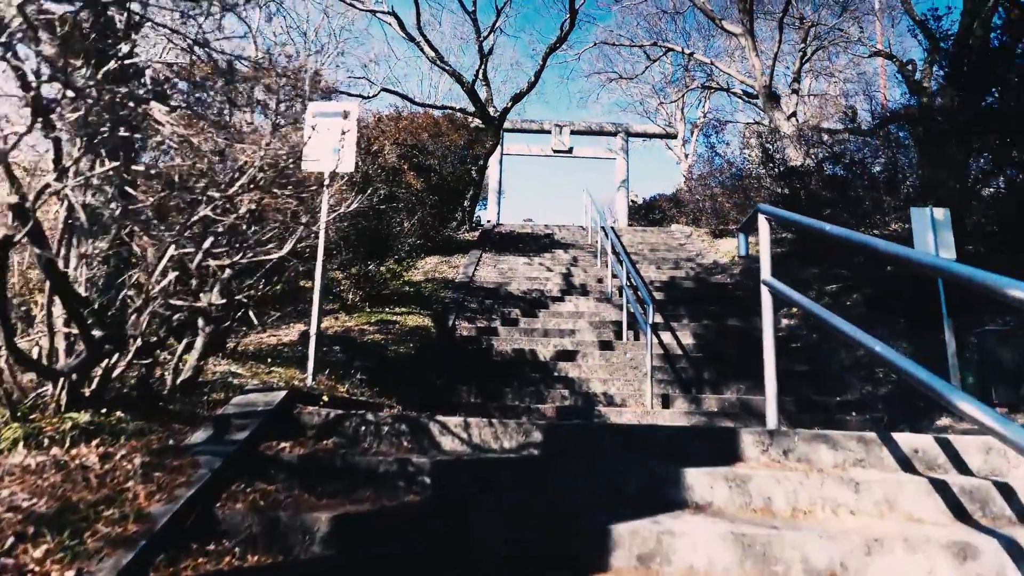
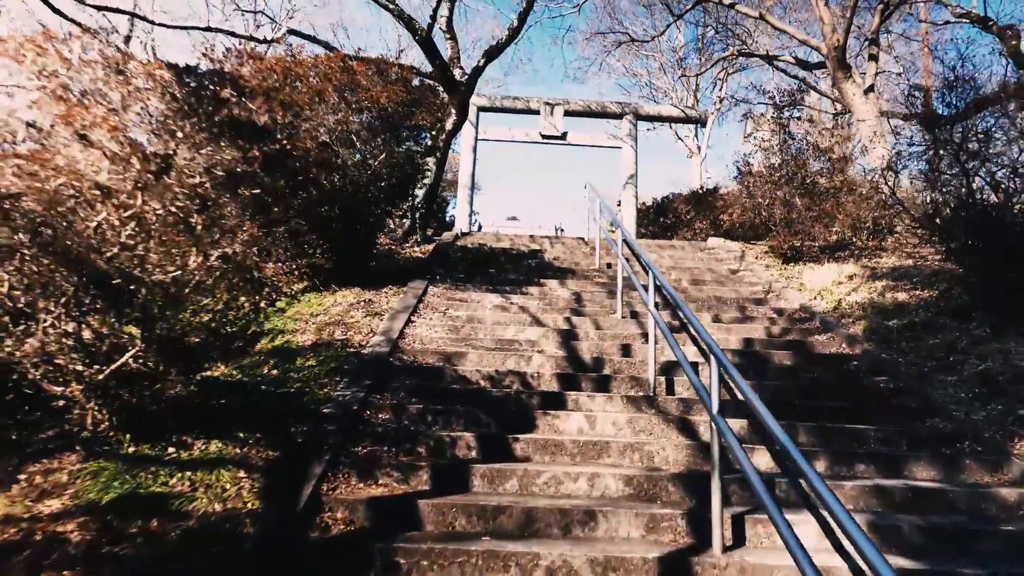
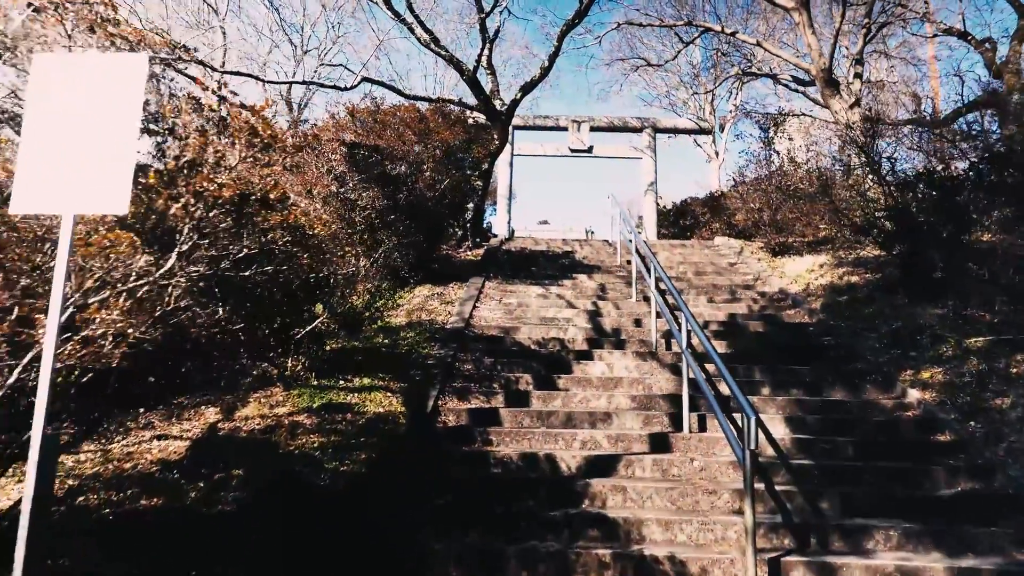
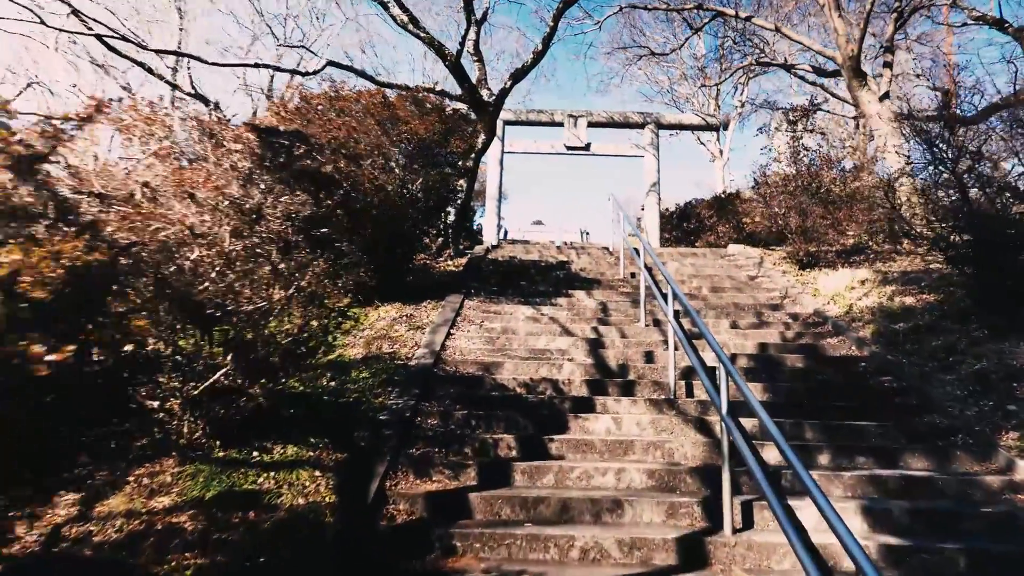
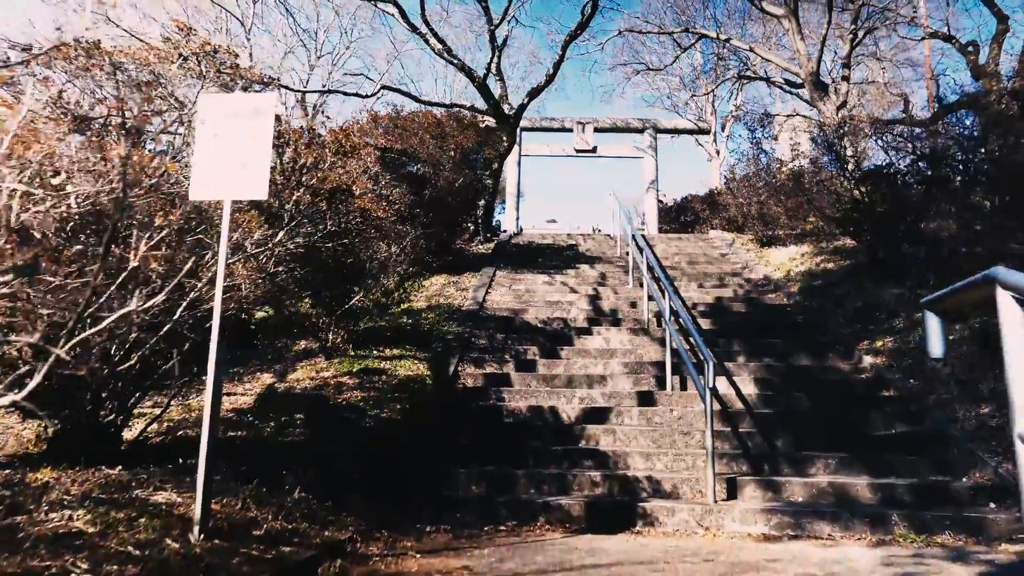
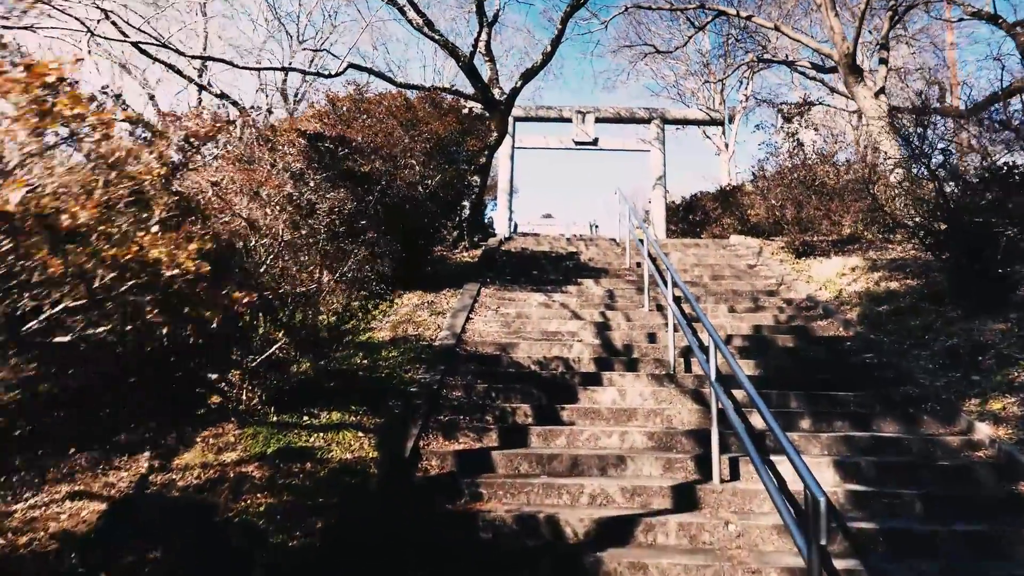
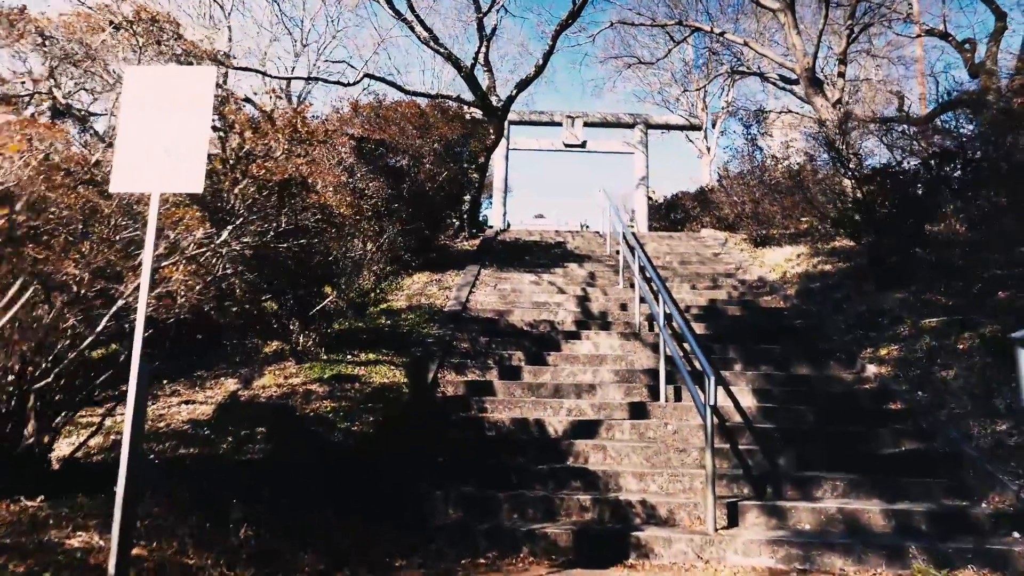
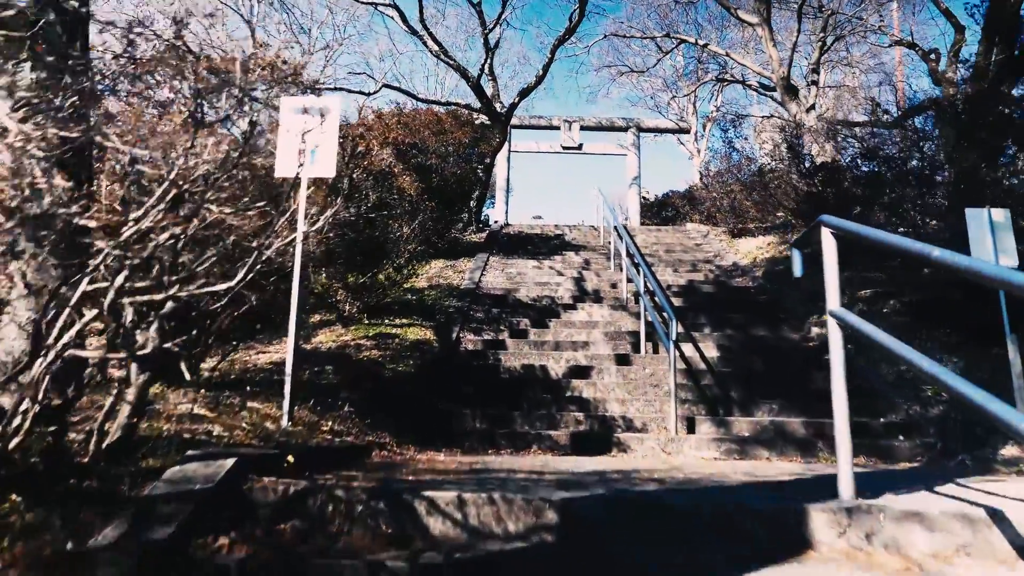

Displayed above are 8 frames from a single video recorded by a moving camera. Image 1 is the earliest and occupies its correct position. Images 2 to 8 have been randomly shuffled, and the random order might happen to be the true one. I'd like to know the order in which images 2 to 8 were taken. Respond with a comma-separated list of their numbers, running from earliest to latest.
8, 5, 7, 3, 6, 4, 2
